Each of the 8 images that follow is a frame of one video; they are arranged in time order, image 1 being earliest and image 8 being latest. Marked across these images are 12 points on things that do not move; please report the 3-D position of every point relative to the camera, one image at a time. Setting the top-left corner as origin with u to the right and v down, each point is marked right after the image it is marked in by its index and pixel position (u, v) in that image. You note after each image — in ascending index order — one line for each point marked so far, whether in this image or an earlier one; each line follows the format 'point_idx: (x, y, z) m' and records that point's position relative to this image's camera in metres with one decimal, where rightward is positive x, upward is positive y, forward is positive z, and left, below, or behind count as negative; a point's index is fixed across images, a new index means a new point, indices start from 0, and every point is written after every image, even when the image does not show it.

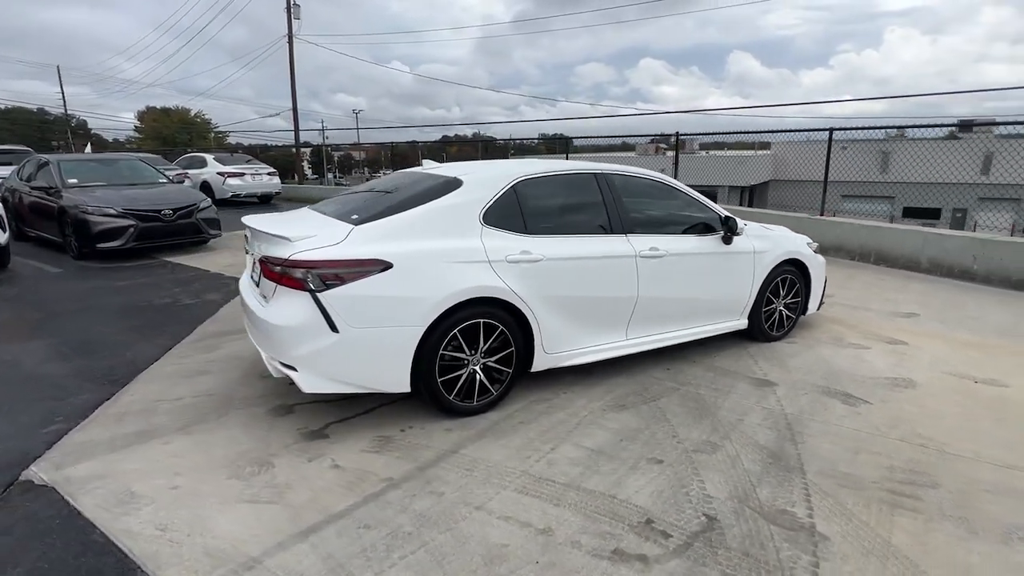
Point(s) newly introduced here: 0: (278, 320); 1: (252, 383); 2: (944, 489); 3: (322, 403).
0: (-1.2, -0.2, +2.9) m
1: (-1.8, -0.7, +3.8) m
2: (+2.2, -1.0, +2.7) m
3: (-1.2, -0.7, +3.5) m
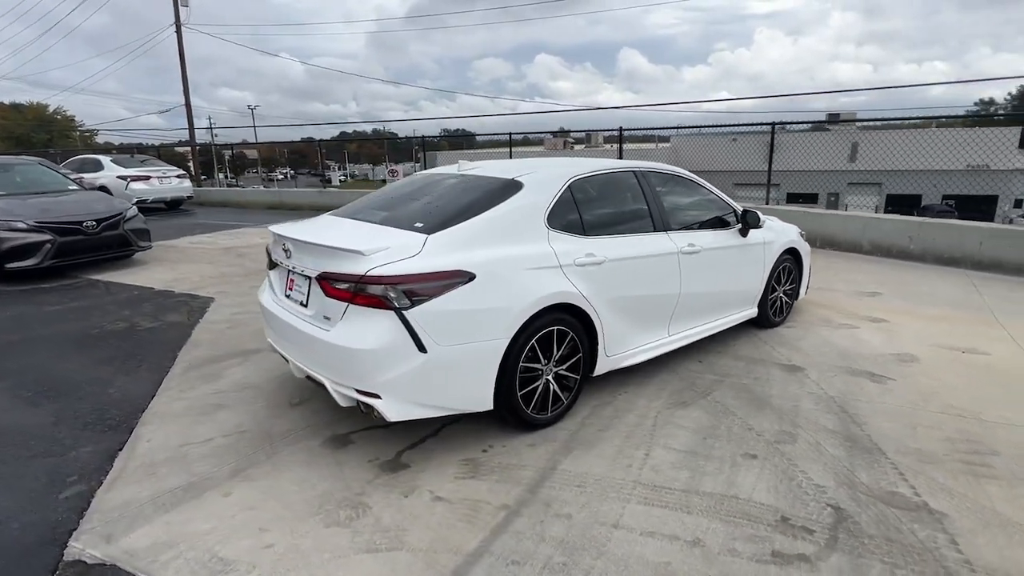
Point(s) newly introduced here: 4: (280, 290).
0: (-0.7, -0.3, +2.6) m
1: (-1.4, -0.8, +3.4) m
2: (+2.7, -0.9, +3.0) m
3: (-0.7, -0.8, +3.2) m
4: (-1.4, 0.0, +3.3) m
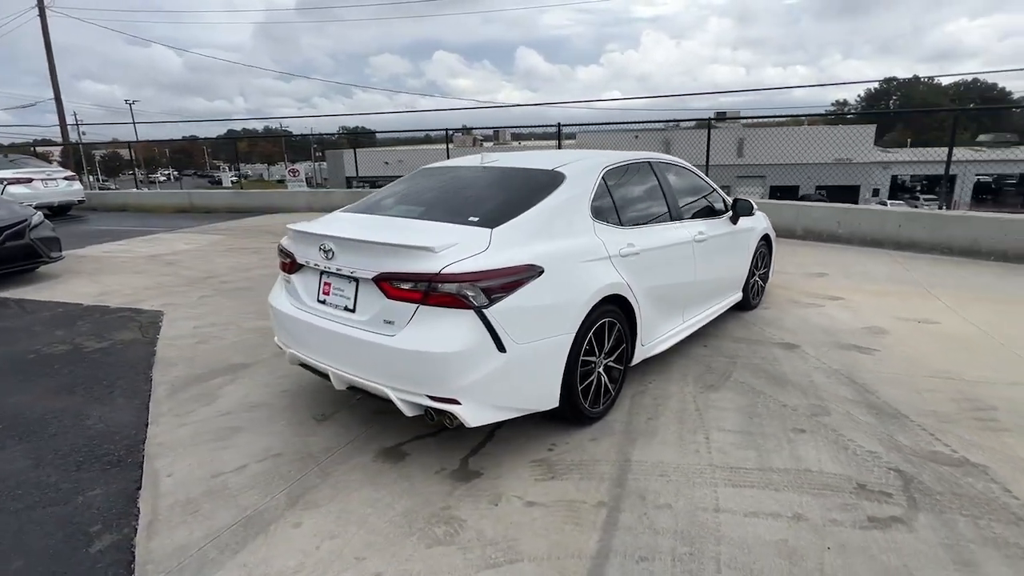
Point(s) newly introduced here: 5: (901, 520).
0: (-0.3, -0.3, +2.4) m
1: (-1.1, -0.8, +3.1) m
2: (+3.0, -0.7, +3.4) m
3: (-0.4, -0.8, +3.0) m
4: (-1.1, 0.0, +3.0) m
5: (+1.7, -1.0, +2.3) m
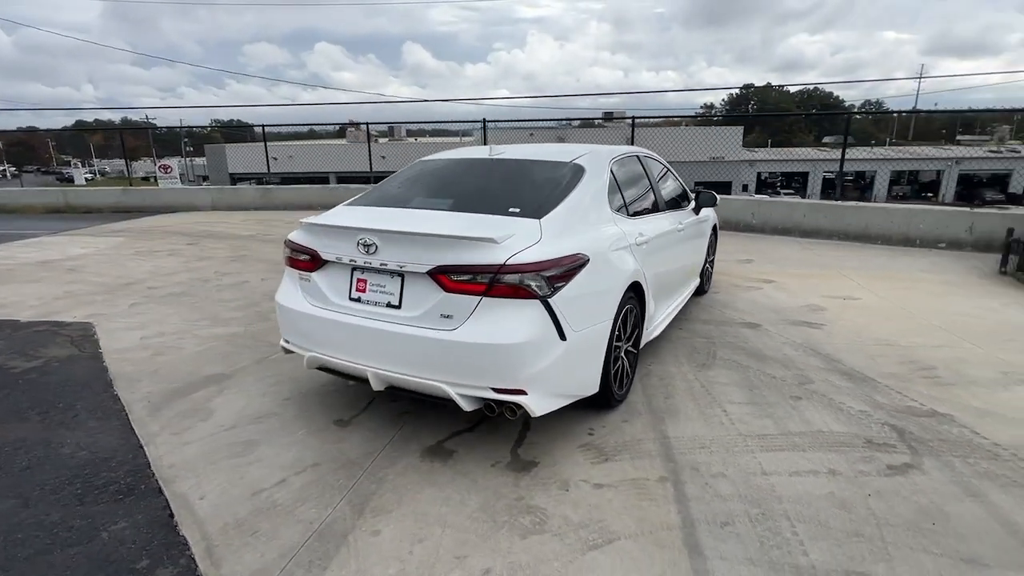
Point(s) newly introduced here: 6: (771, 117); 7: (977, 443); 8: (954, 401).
0: (-0.1, -0.2, +2.4) m
1: (-0.9, -0.8, +2.9) m
2: (+3.1, -0.6, +3.9) m
3: (-0.2, -0.8, +2.9) m
4: (-0.9, 0.0, +2.8) m
5: (+2.0, -0.9, +2.7) m
6: (+5.5, +3.6, +11.7) m
7: (+2.5, -0.8, +2.9) m
8: (+2.7, -0.7, +3.4) m
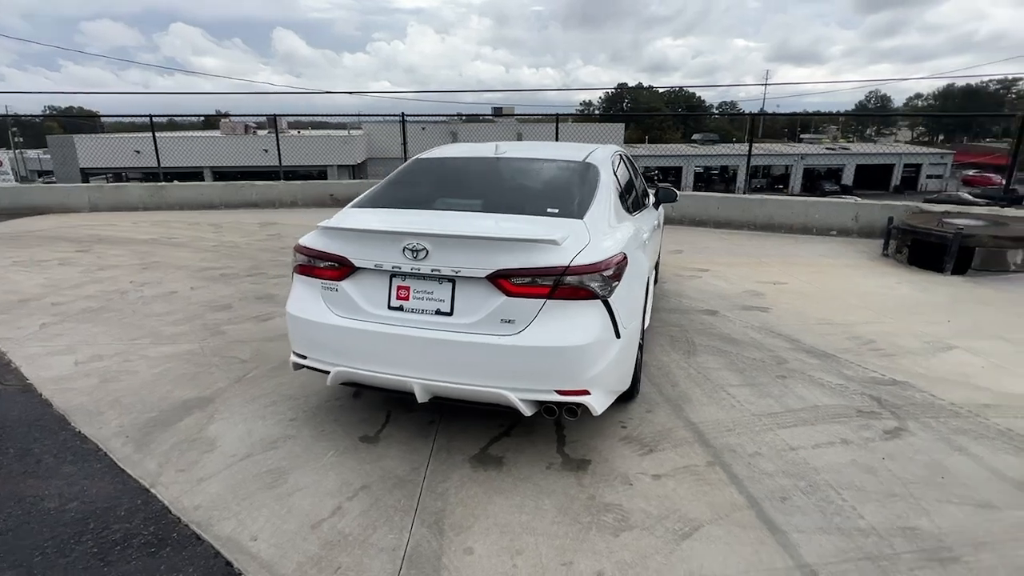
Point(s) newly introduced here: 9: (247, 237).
0: (+0.2, -0.2, +2.4) m
1: (-0.7, -0.8, +2.8) m
2: (+3.0, -0.4, +4.5) m
3: (0.0, -0.8, +2.9) m
4: (-0.6, -0.1, +2.6) m
5: (+2.2, -0.8, +3.1) m
6: (+3.7, +3.9, +12.5) m
7: (+2.6, -0.7, +3.4) m
8: (+2.8, -0.6, +3.9) m
9: (-4.0, +0.8, +8.4) m
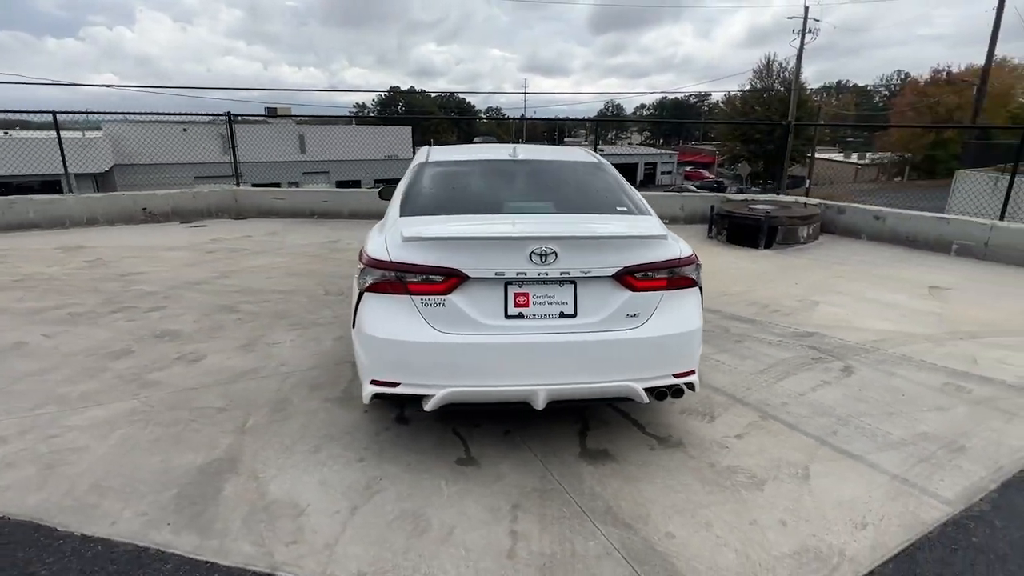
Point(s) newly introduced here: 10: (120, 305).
0: (+0.8, -0.2, +2.6) m
1: (-0.1, -0.9, +2.6) m
2: (+2.6, -0.2, +5.6) m
3: (+0.5, -0.8, +3.0) m
4: (-0.1, -0.1, +2.5) m
5: (+2.4, -0.6, +4.0) m
6: (-0.1, +4.0, +13.2) m
7: (+2.7, -0.5, +4.4) m
8: (+2.6, -0.3, +5.0) m
9: (-5.5, +0.3, +6.6) m
10: (-3.7, -0.2, +5.2) m
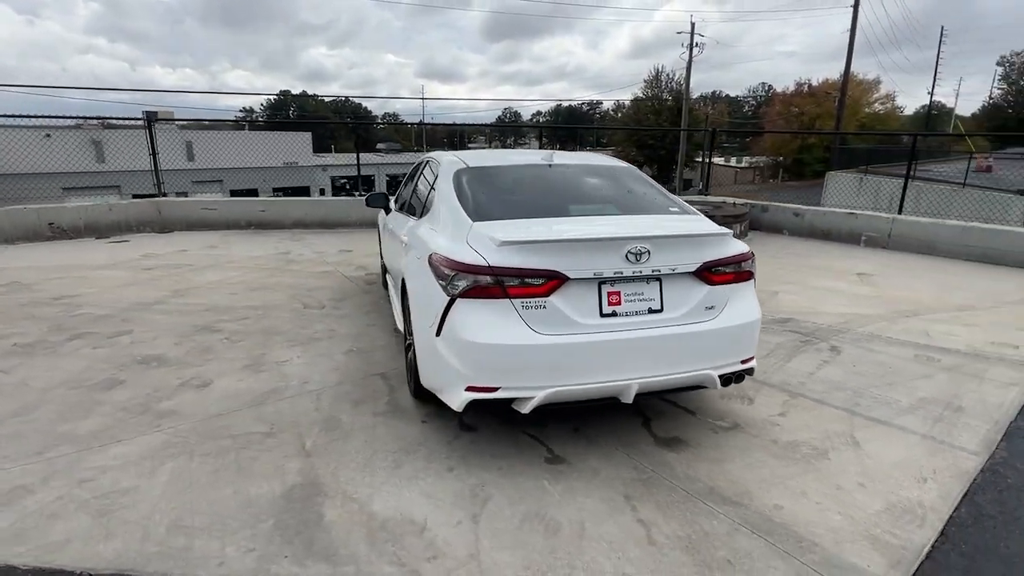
0: (+1.2, -0.1, +2.8) m
1: (+0.4, -0.9, +2.7) m
2: (+2.5, -0.1, +6.1) m
3: (+0.8, -0.8, +3.1) m
4: (+0.3, -0.1, +2.5) m
5: (+2.6, -0.5, +4.4) m
6: (-1.7, +3.9, +13.1) m
7: (+2.8, -0.4, +4.9) m
8: (+2.6, -0.2, +5.5) m
9: (-5.7, 0.0, +5.7) m
10: (-3.6, -0.4, +4.6) m
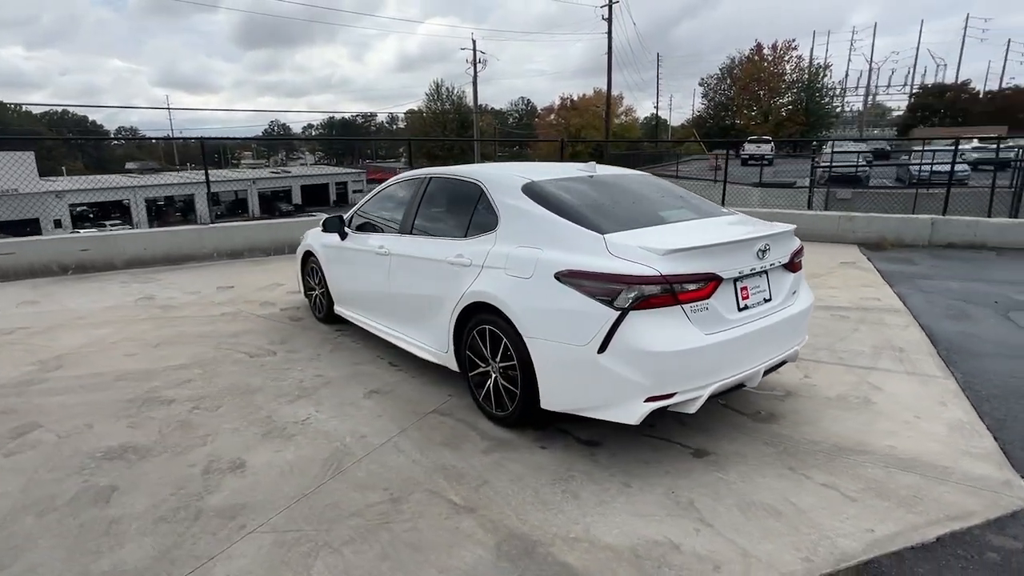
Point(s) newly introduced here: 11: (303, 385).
0: (+1.8, -0.1, +3.3) m
1: (+1.1, -0.9, +2.9) m
2: (+1.8, 0.0, +6.8) m
3: (+1.4, -0.7, +3.5) m
4: (+1.1, -0.1, +2.7) m
5: (+2.5, -0.3, +5.3) m
6: (-5.1, +3.2, +11.9) m
7: (+2.5, -0.2, +5.8) m
8: (+2.1, -0.1, +6.3) m
9: (-5.6, -0.8, +3.5) m
10: (-3.3, -0.9, +3.2) m
11: (-1.5, -0.7, +4.0) m
